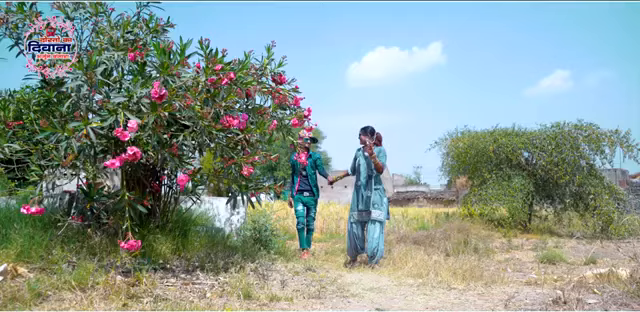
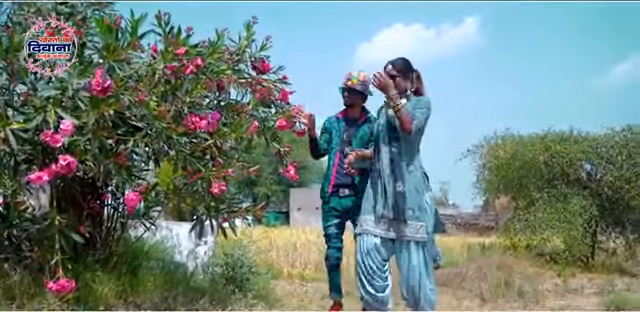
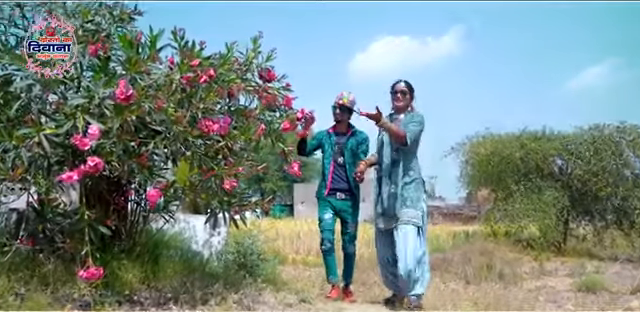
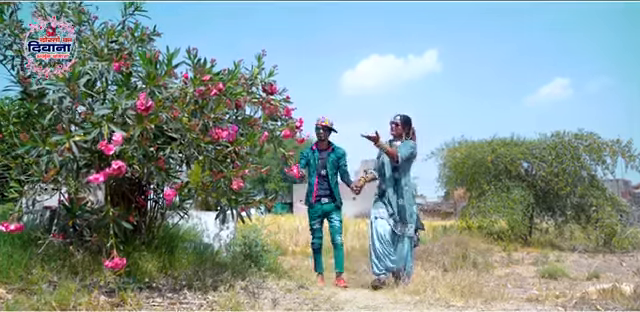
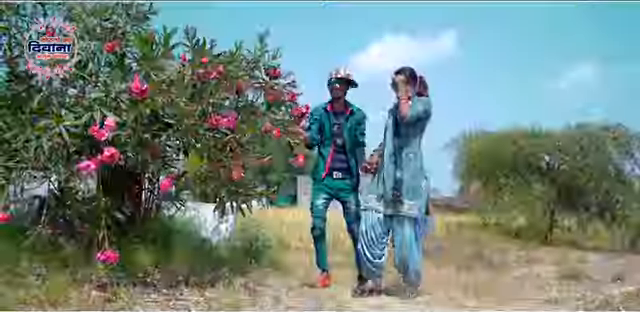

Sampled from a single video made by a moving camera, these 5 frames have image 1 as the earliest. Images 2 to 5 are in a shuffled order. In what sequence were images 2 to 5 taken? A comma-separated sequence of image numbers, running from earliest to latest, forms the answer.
4, 3, 2, 5
